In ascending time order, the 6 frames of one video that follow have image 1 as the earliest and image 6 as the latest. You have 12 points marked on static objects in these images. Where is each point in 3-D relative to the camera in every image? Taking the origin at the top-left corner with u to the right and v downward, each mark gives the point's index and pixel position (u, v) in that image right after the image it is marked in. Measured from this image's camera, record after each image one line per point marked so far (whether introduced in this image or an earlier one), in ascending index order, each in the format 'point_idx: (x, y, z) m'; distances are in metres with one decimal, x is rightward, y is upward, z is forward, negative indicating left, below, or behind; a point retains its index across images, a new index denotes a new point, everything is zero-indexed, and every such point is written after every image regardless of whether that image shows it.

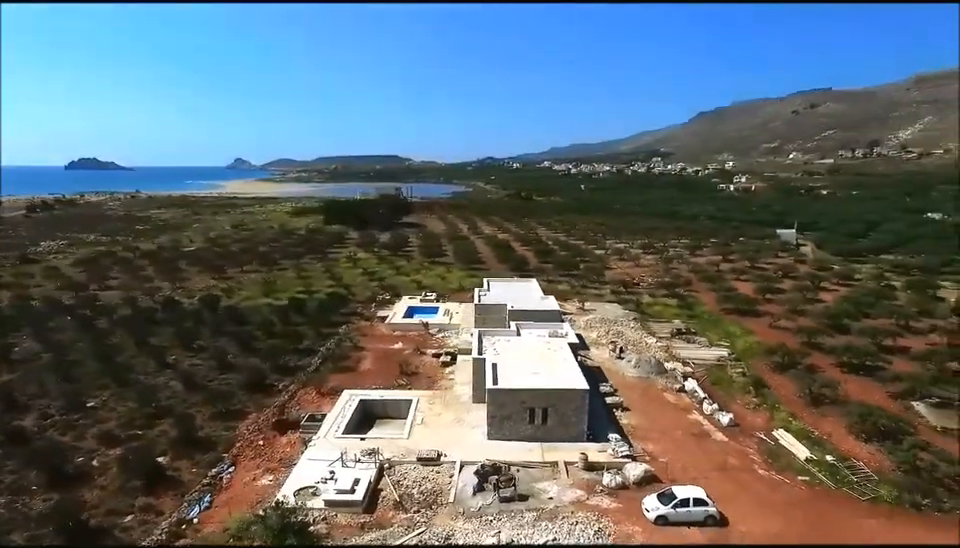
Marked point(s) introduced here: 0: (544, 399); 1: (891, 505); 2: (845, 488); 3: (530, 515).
0: (+2.0, -4.0, +18.8) m
1: (+11.1, -6.2, +15.7) m
2: (+10.5, -6.1, +16.6) m
3: (+1.4, -6.2, +15.1) m
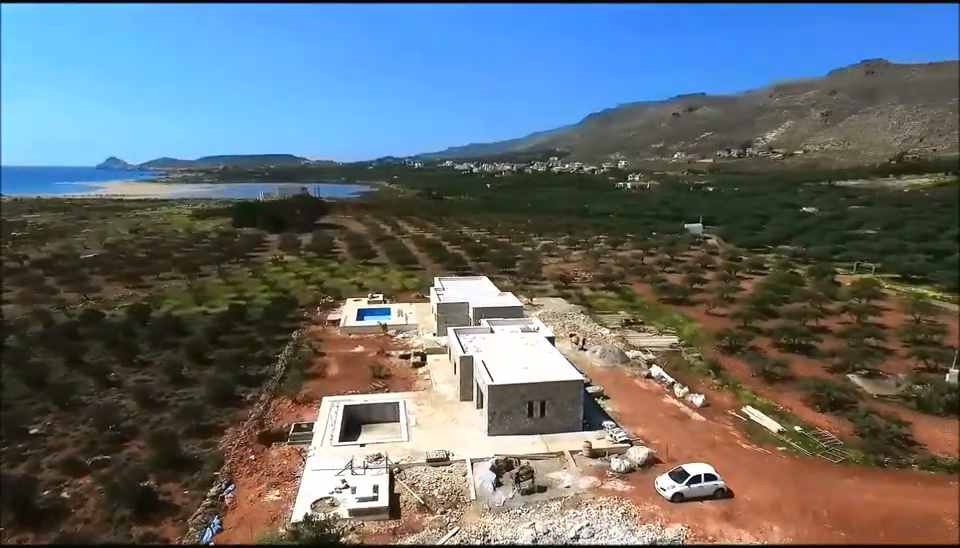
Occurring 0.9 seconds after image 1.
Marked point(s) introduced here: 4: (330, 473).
0: (+2.0, -3.9, +19.2) m
1: (+11.6, -5.8, +17.7) m
2: (+10.8, -5.7, +18.4) m
3: (+2.0, -6.1, +15.5) m
4: (-4.2, -5.7, +16.7) m
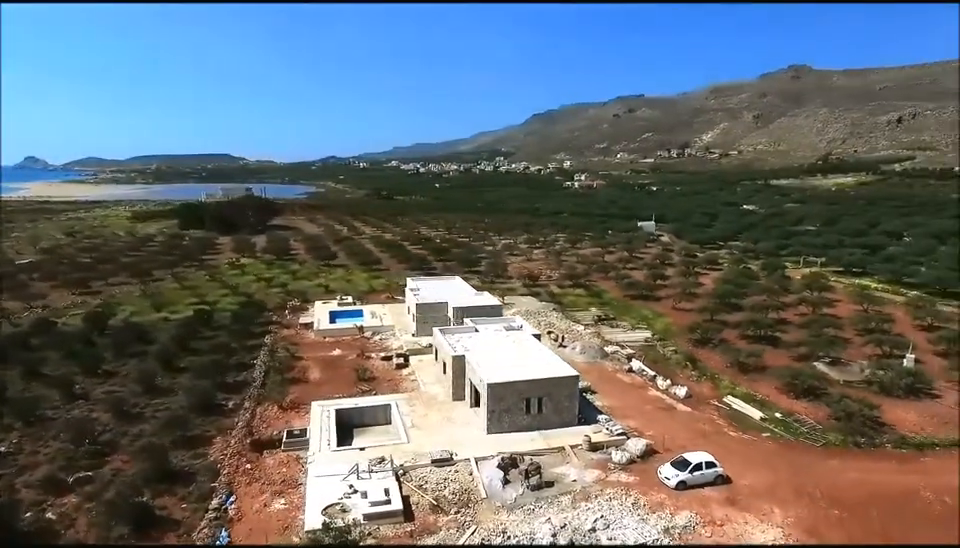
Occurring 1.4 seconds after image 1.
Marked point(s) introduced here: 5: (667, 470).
0: (+2.0, -3.8, +19.5) m
1: (+11.6, -5.6, +18.8) m
2: (+10.8, -5.5, +19.5) m
3: (+2.3, -6.0, +15.7) m
4: (-4.0, -5.7, +16.3) m
5: (+5.3, -5.5, +16.6) m
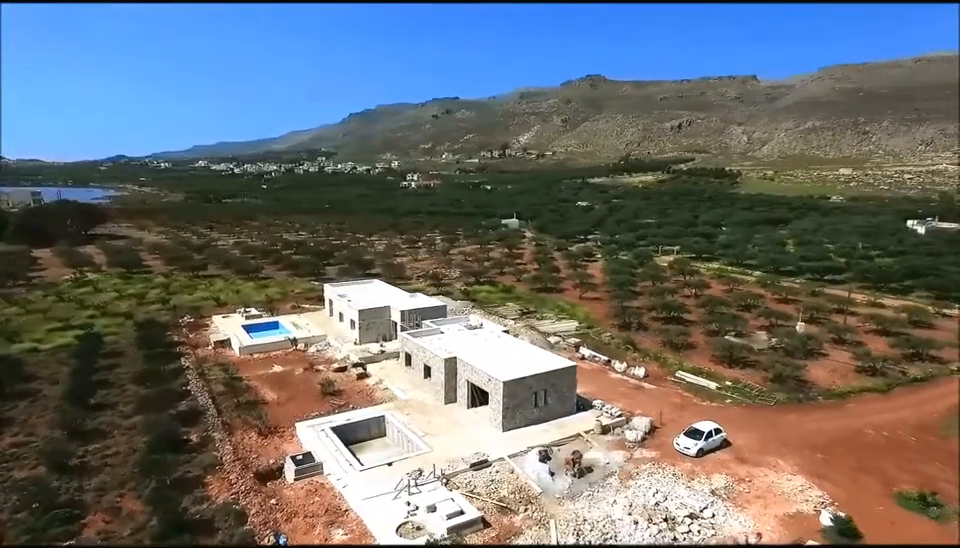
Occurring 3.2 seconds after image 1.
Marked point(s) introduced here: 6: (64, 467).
0: (+2.3, -3.7, +20.1) m
1: (+11.8, -4.9, +22.3) m
2: (+10.7, -4.9, +22.7) m
3: (+3.8, -5.9, +16.6) m
4: (-2.5, -5.9, +15.4) m
5: (+6.4, -5.2, +18.3) m
6: (-12.4, -5.7, +17.4) m
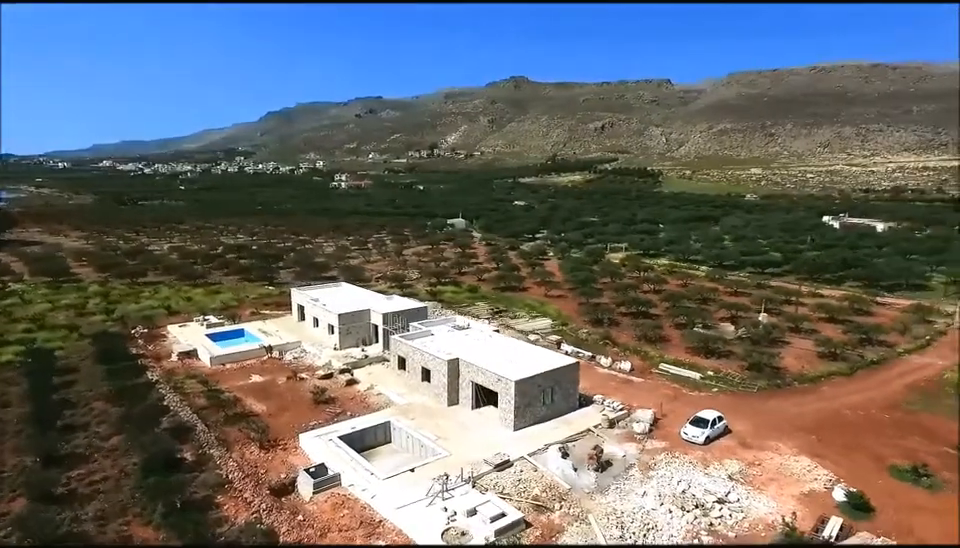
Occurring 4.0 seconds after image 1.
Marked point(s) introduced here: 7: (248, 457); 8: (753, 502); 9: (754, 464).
0: (+2.5, -3.6, +20.3) m
1: (+11.7, -4.7, +23.6) m
2: (+10.6, -4.6, +23.9) m
3: (+4.5, -5.8, +17.0) m
4: (-1.5, -5.9, +15.0) m
5: (+6.8, -5.1, +19.1) m
6: (-11.6, -6.0, +15.8) m
7: (-7.2, -5.7, +18.0) m
8: (+7.2, -6.0, +15.4) m
9: (+8.2, -5.7, +17.5) m
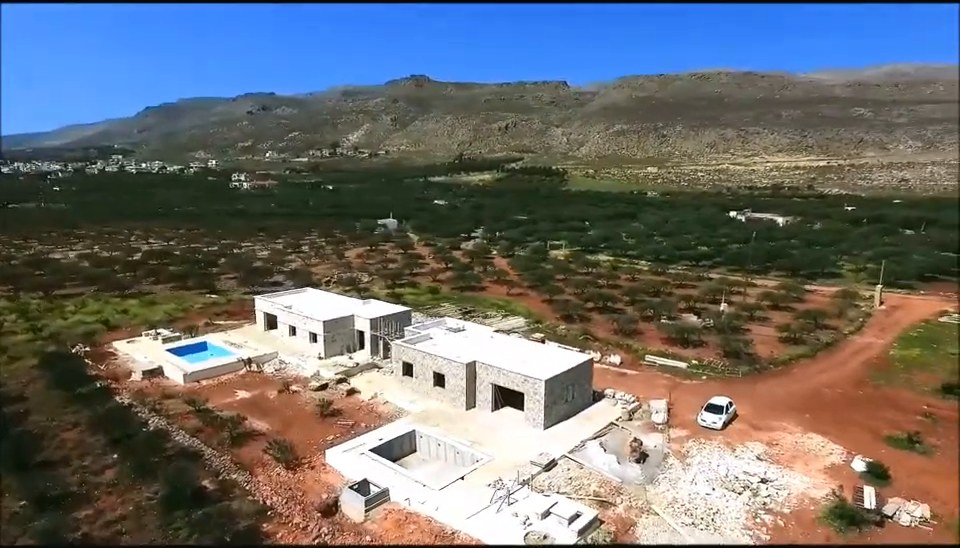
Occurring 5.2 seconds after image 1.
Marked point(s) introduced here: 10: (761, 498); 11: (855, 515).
0: (+3.3, -3.6, +20.6) m
1: (+11.8, -4.3, +25.4) m
2: (+10.7, -4.3, +25.5) m
3: (+5.8, -5.7, +17.7) m
4: (+0.2, -6.0, +14.7) m
5: (+7.8, -4.9, +20.1) m
6: (-9.9, -6.4, +13.9) m
7: (-5.8, -5.9, +16.8) m
8: (+8.8, -5.8, +16.6) m
9: (+9.4, -5.5, +18.8) m
10: (+7.5, -6.0, +15.7) m
11: (+9.4, -6.0, +14.7) m
